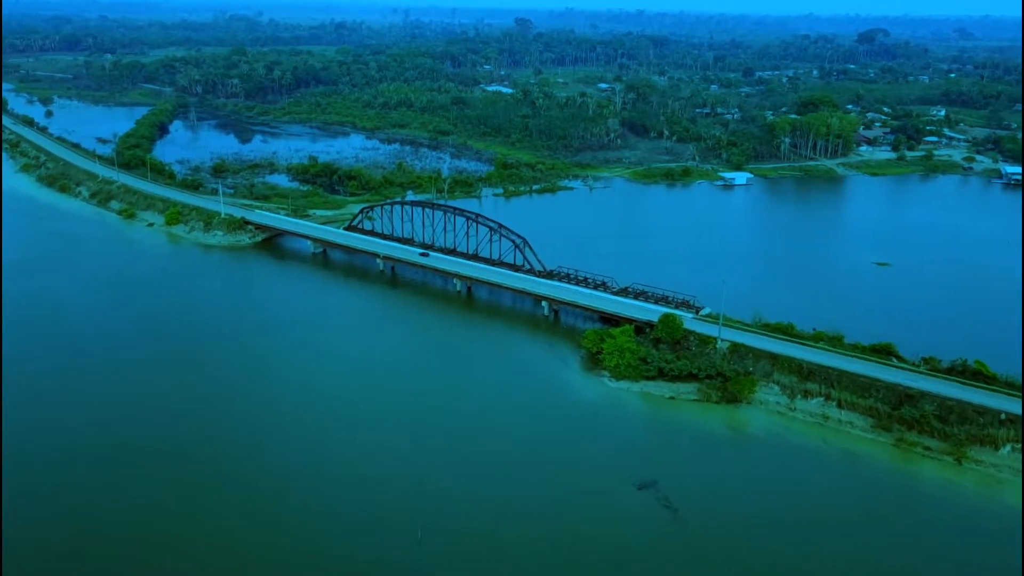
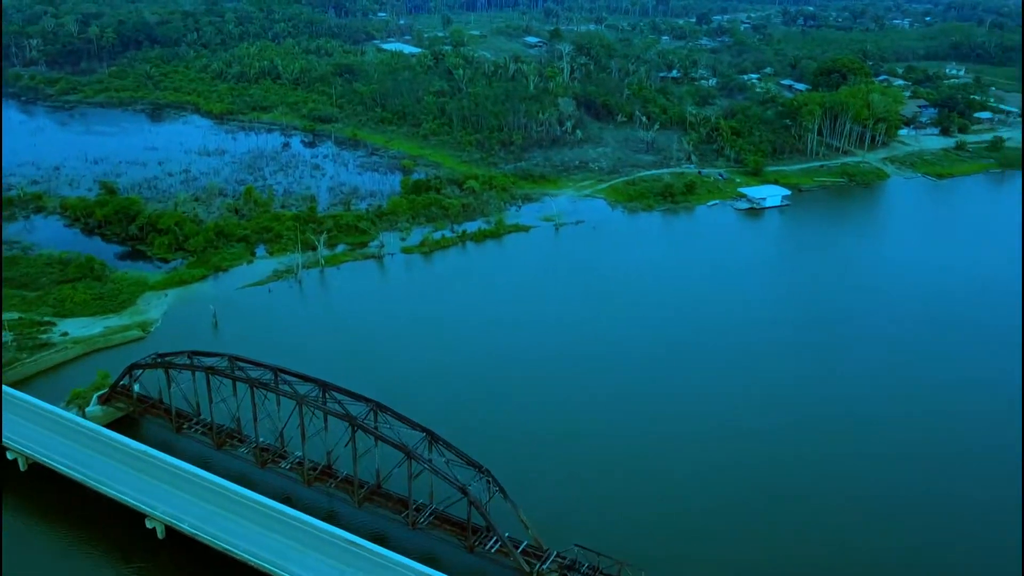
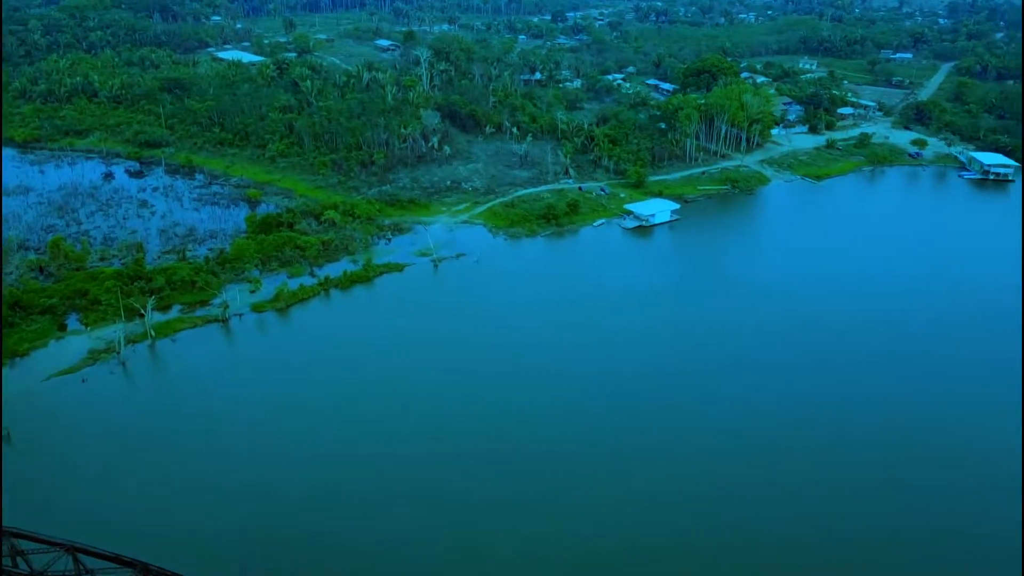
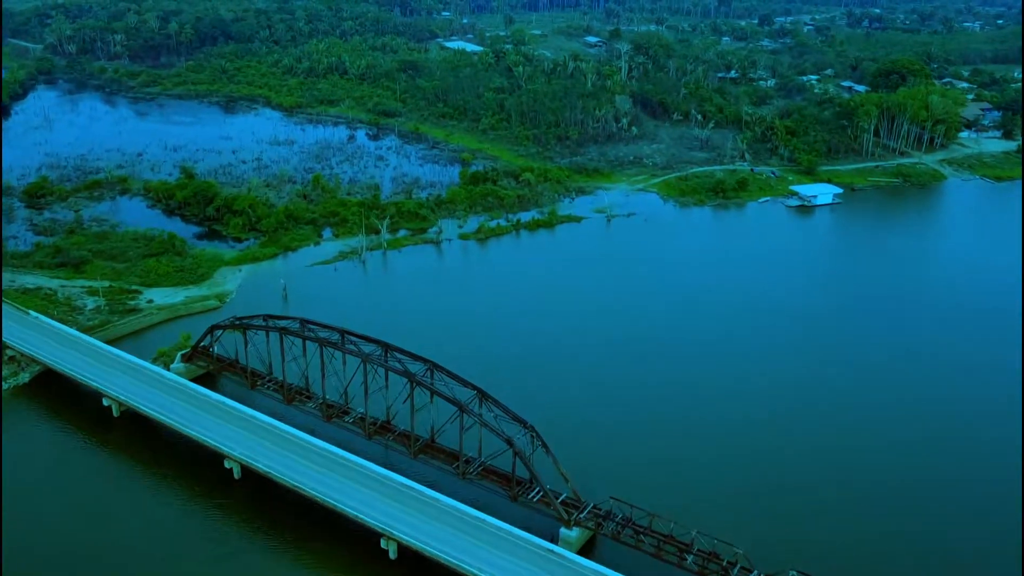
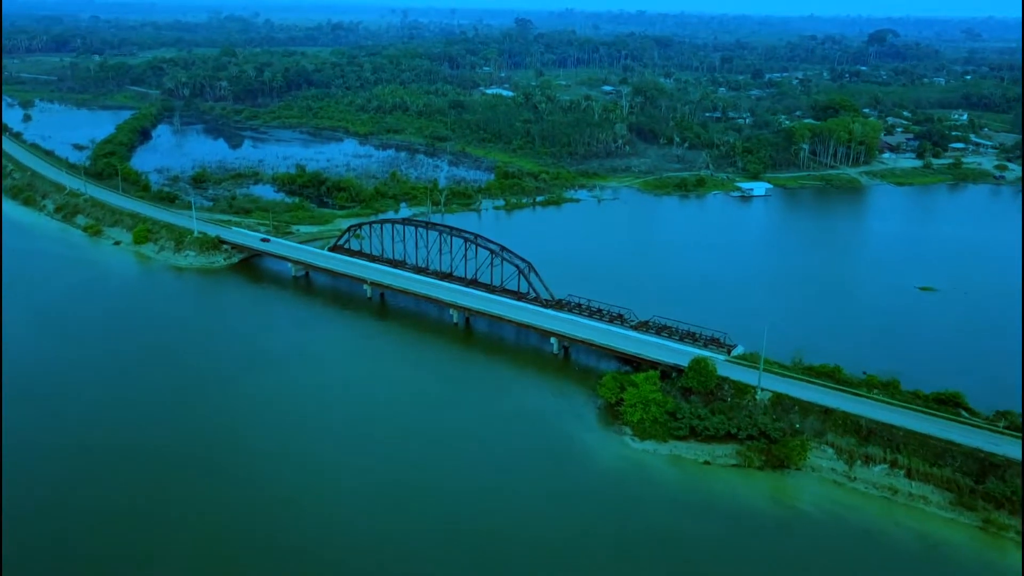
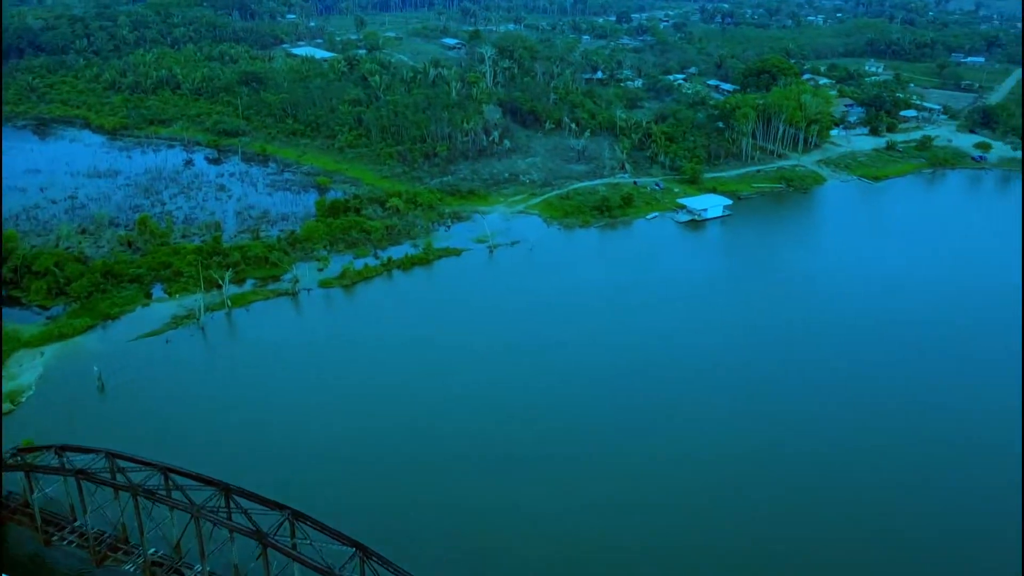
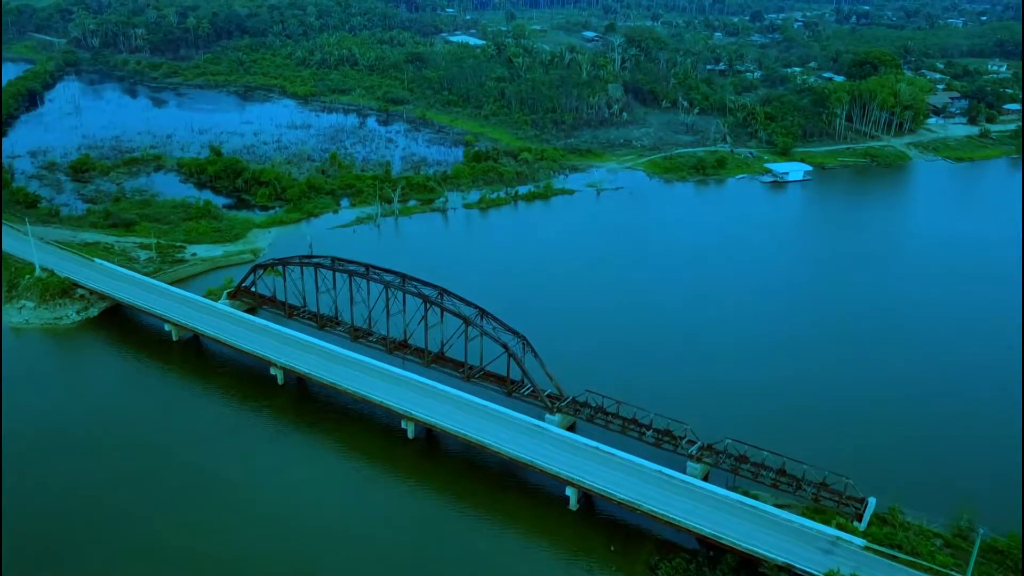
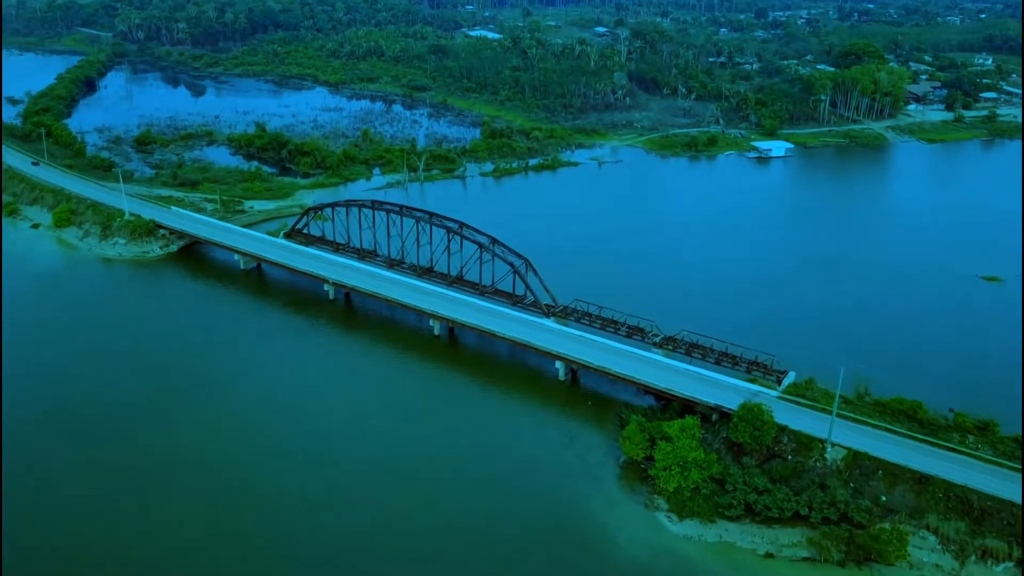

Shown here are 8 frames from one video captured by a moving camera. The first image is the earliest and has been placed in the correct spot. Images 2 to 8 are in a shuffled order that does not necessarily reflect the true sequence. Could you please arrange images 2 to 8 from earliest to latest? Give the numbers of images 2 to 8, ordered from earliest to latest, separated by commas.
5, 8, 7, 4, 2, 6, 3
